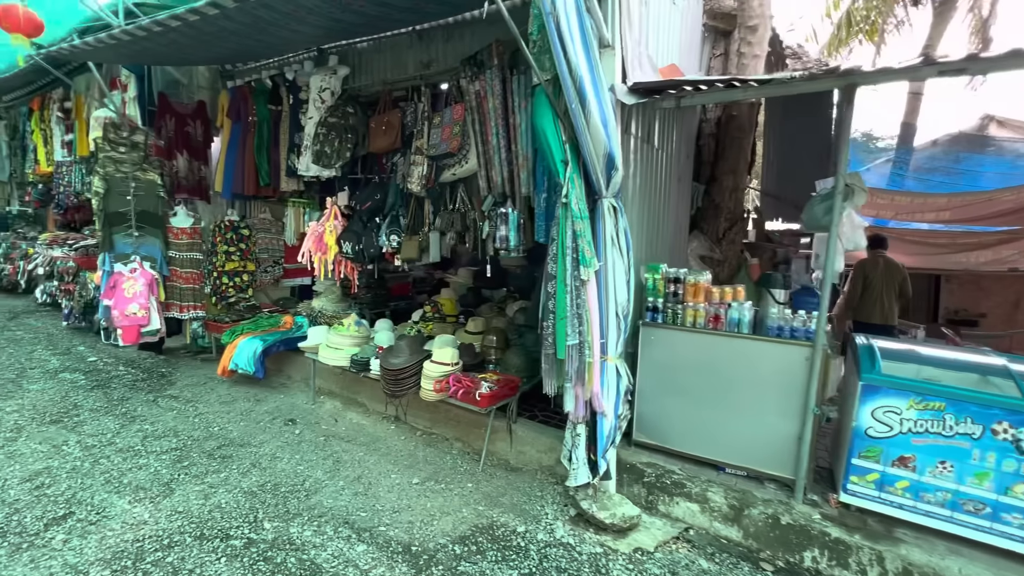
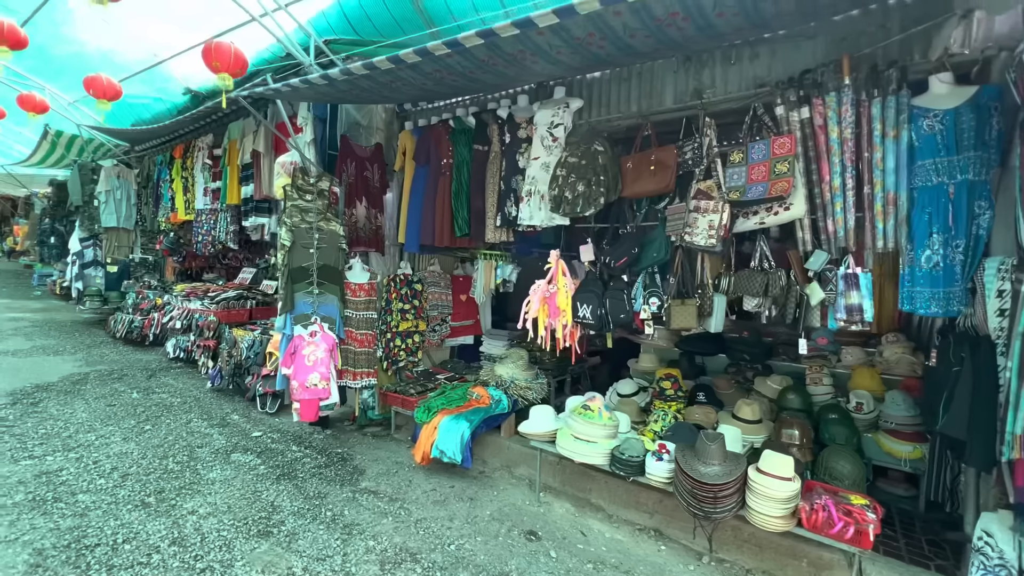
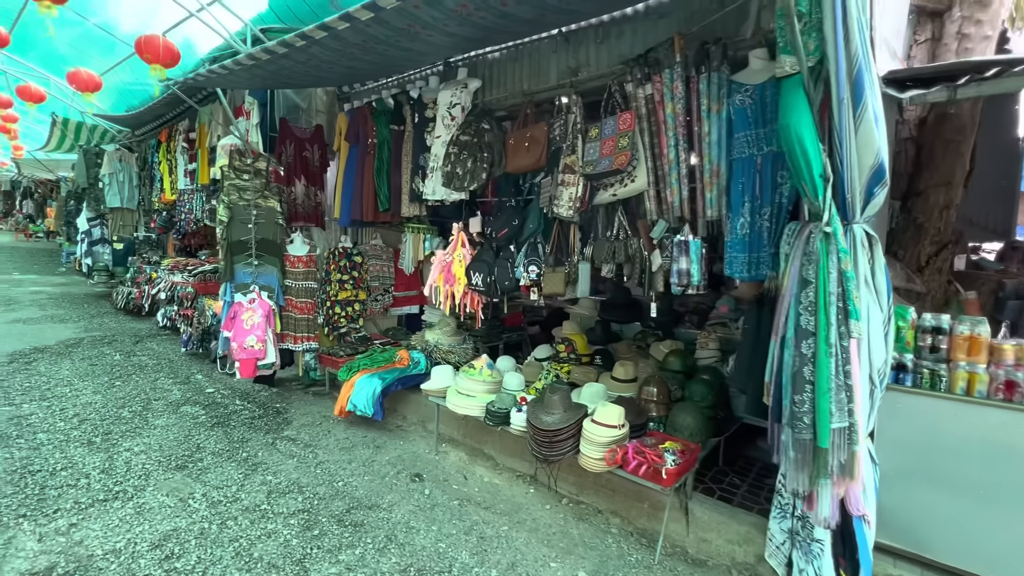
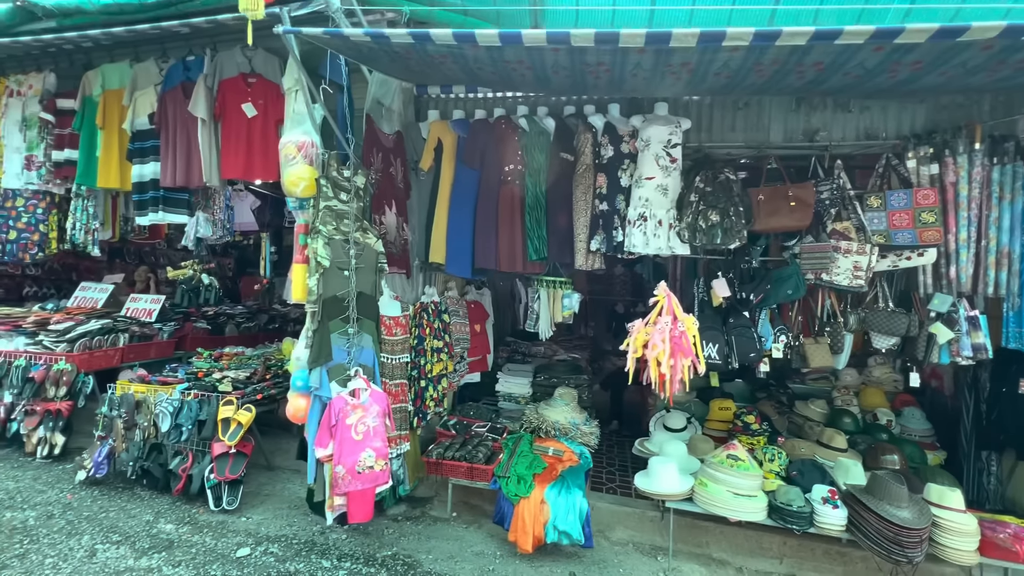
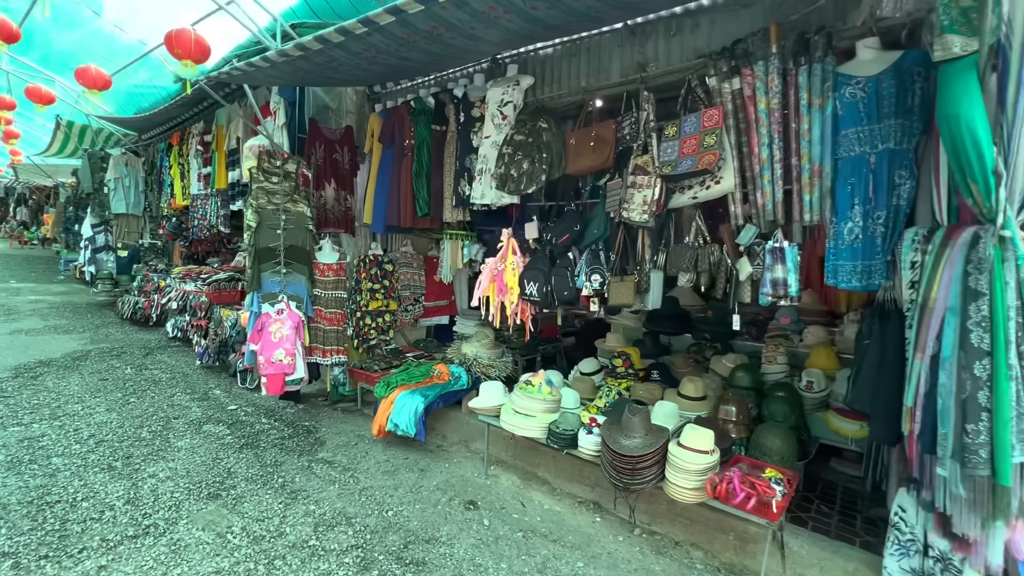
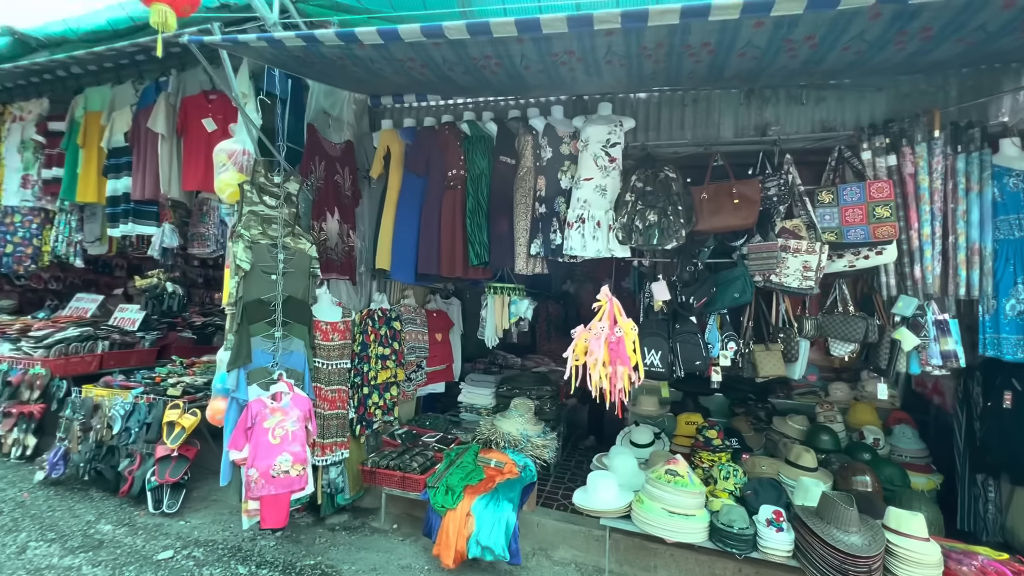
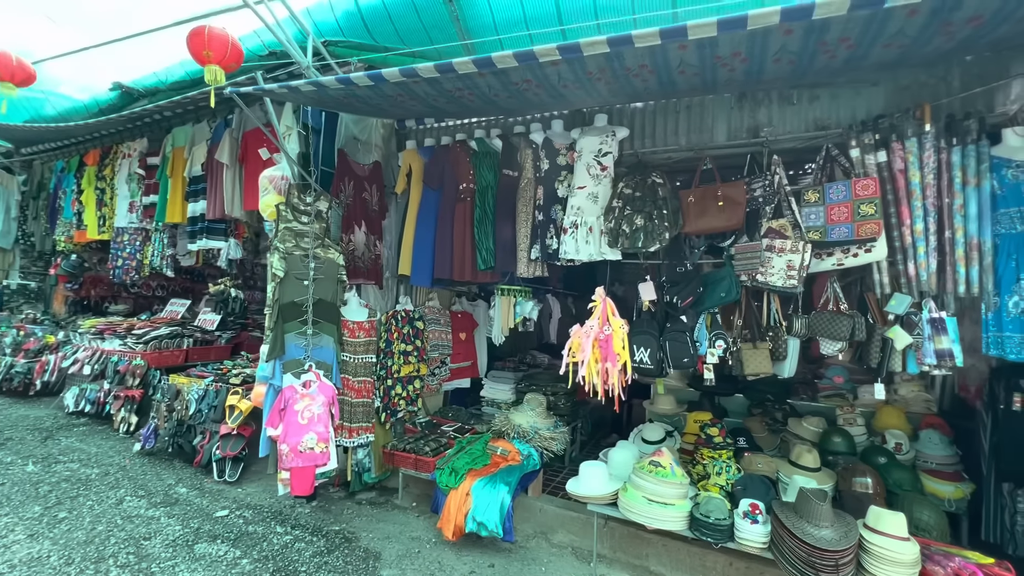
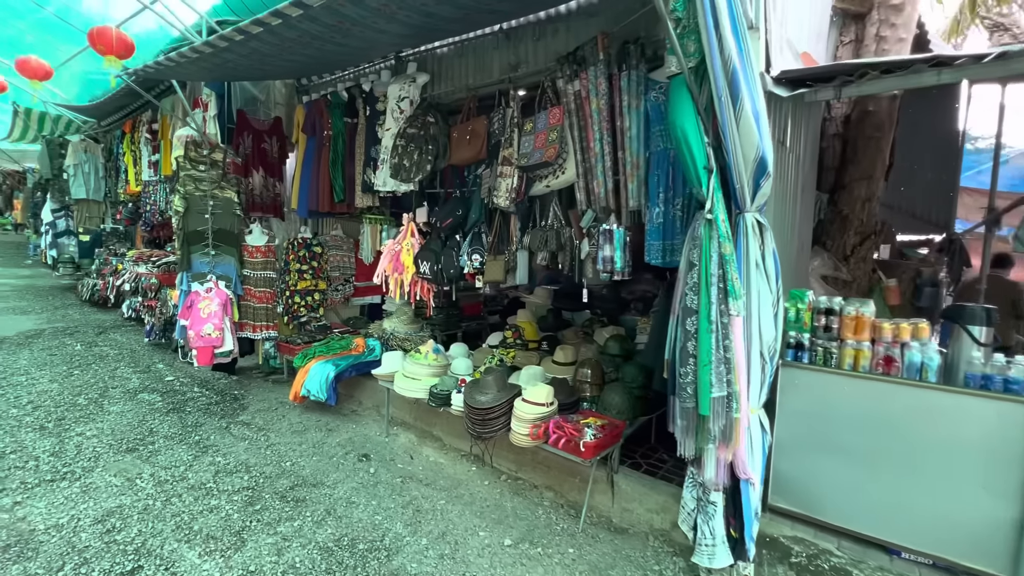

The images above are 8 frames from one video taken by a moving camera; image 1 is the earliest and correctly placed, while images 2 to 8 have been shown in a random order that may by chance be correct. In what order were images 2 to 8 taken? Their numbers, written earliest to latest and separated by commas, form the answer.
8, 3, 5, 2, 7, 6, 4
